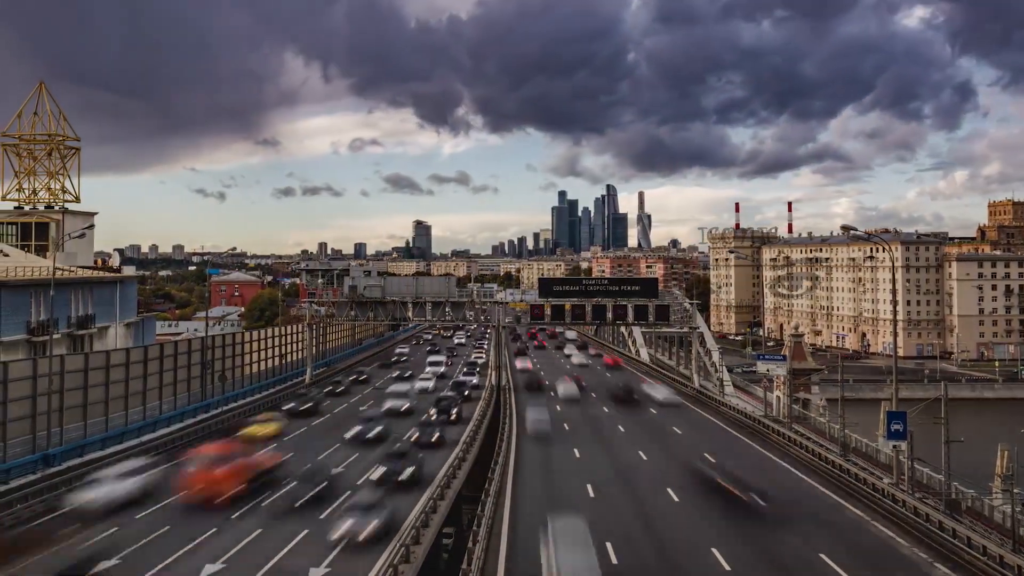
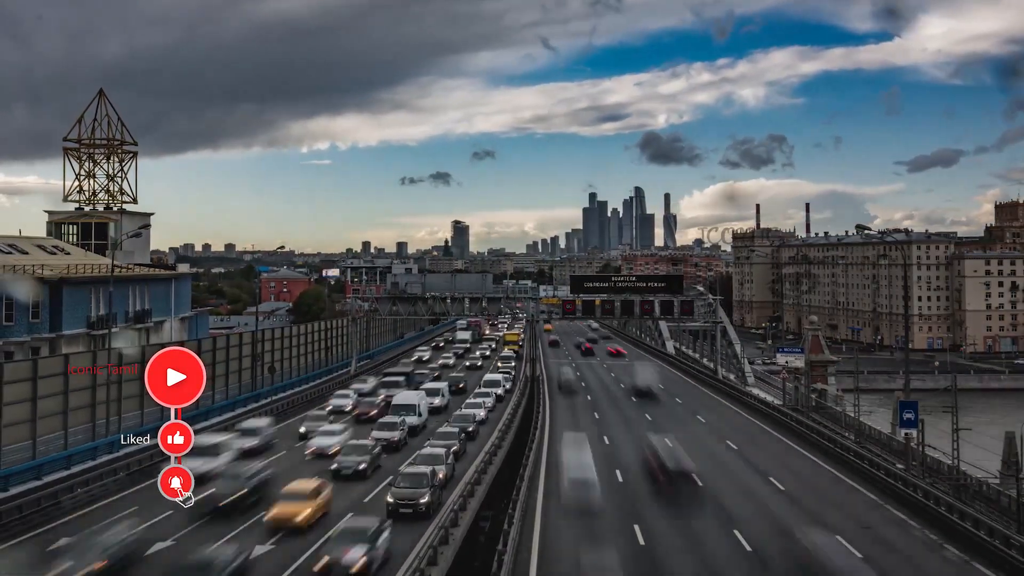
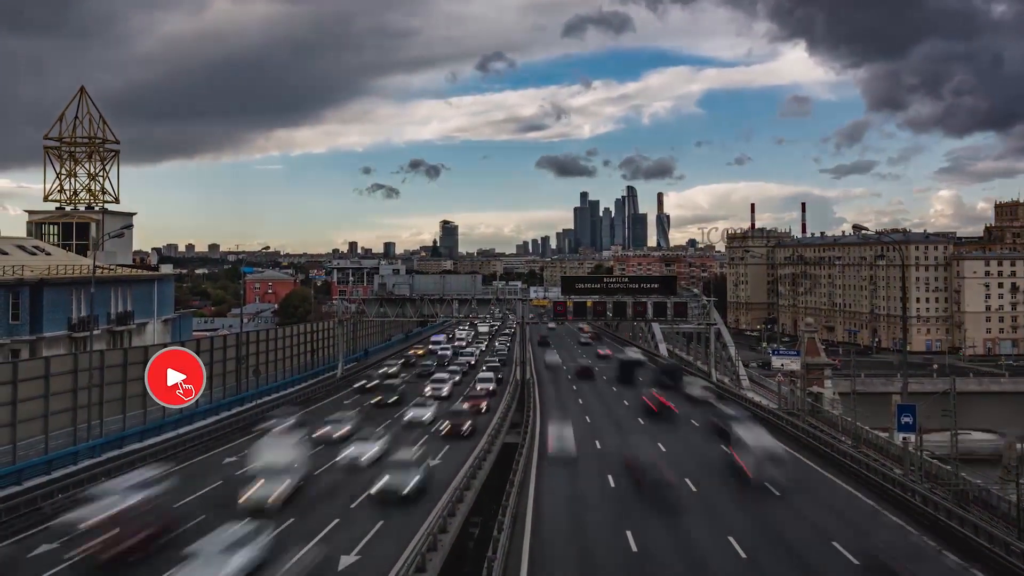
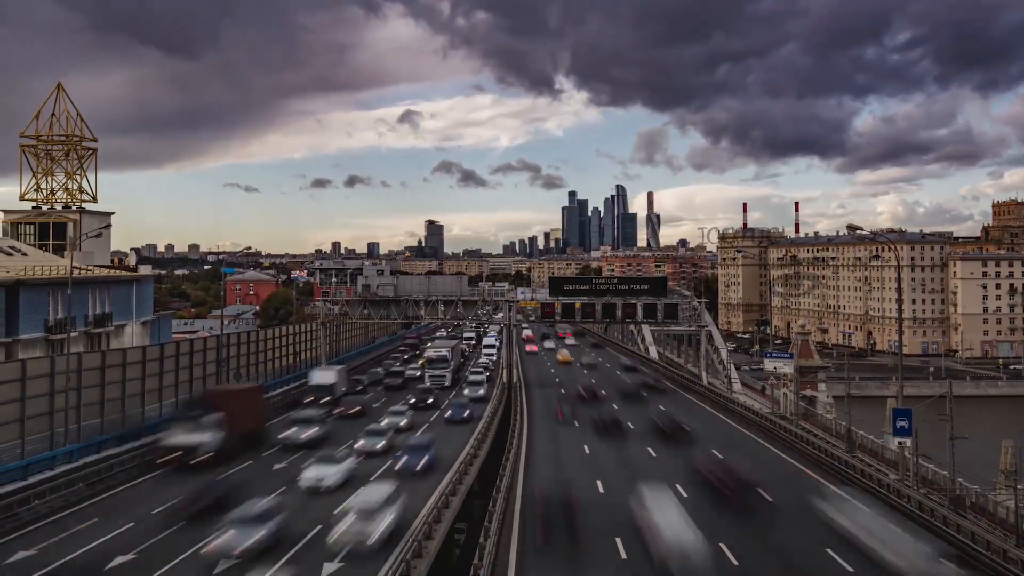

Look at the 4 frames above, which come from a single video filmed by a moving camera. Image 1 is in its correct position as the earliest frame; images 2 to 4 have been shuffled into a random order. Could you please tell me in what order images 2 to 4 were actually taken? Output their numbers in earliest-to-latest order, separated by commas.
4, 3, 2
